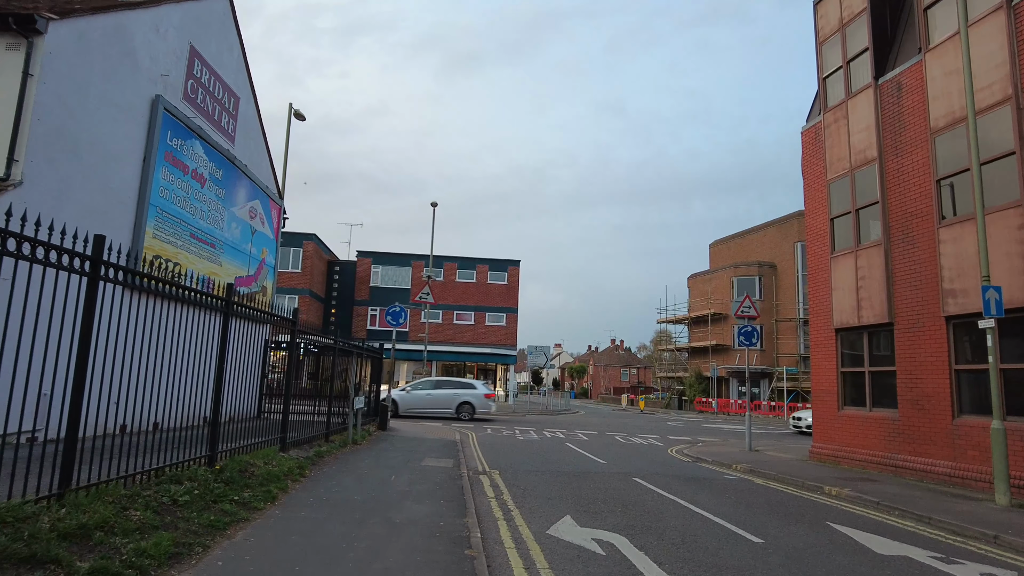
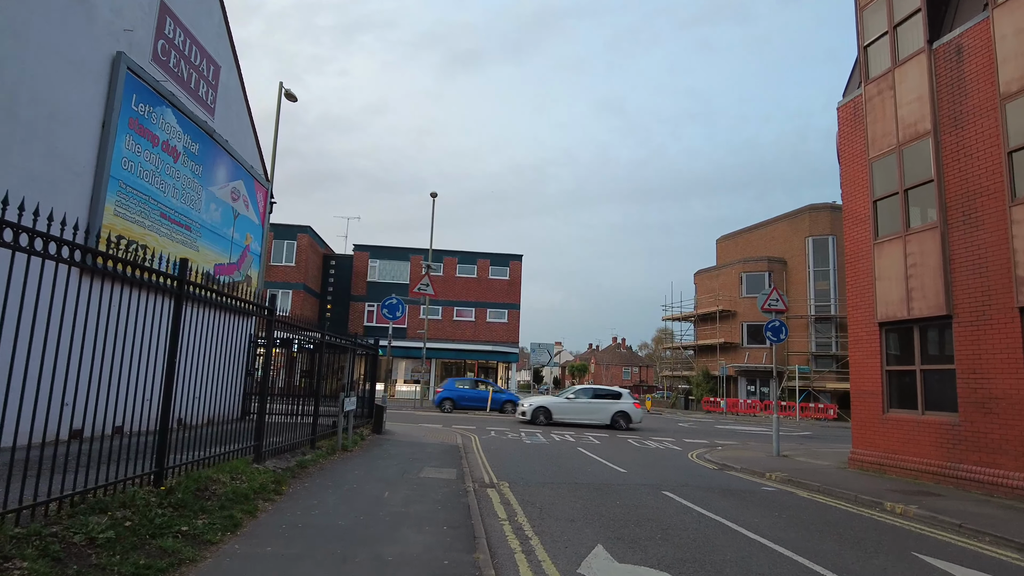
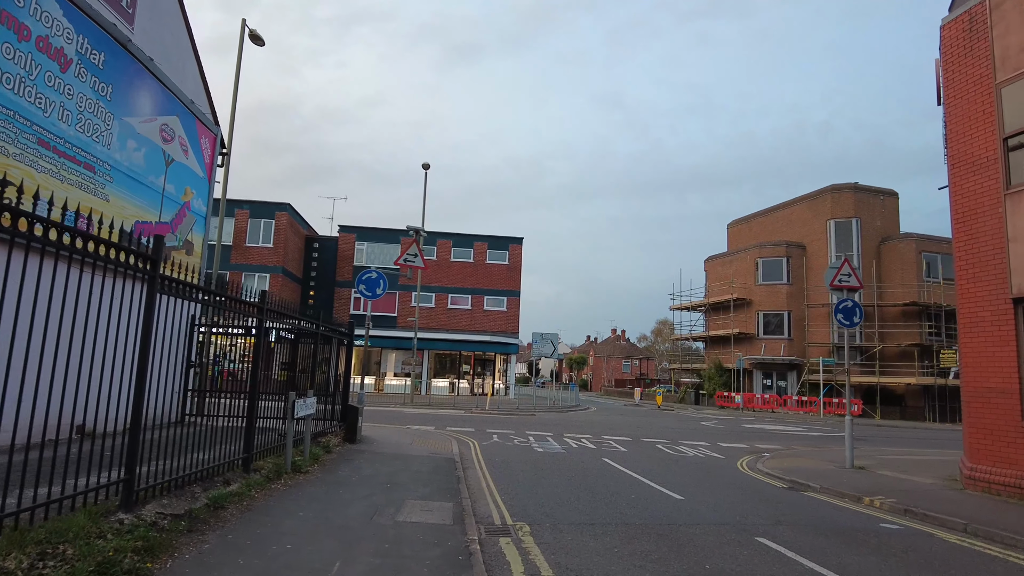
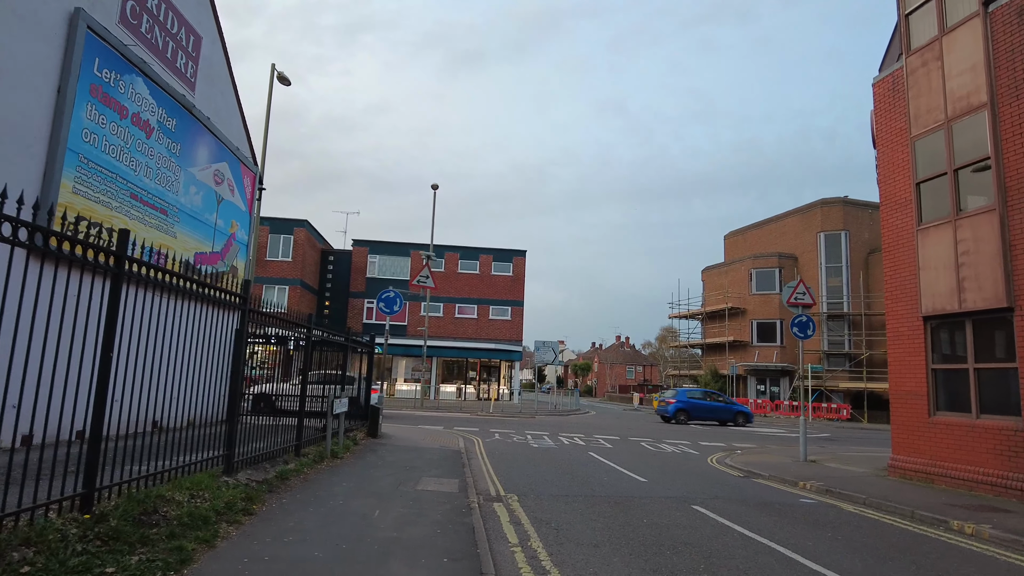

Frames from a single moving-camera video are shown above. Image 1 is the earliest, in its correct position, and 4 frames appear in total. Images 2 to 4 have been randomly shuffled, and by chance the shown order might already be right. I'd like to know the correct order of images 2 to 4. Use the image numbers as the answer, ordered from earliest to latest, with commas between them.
2, 4, 3
